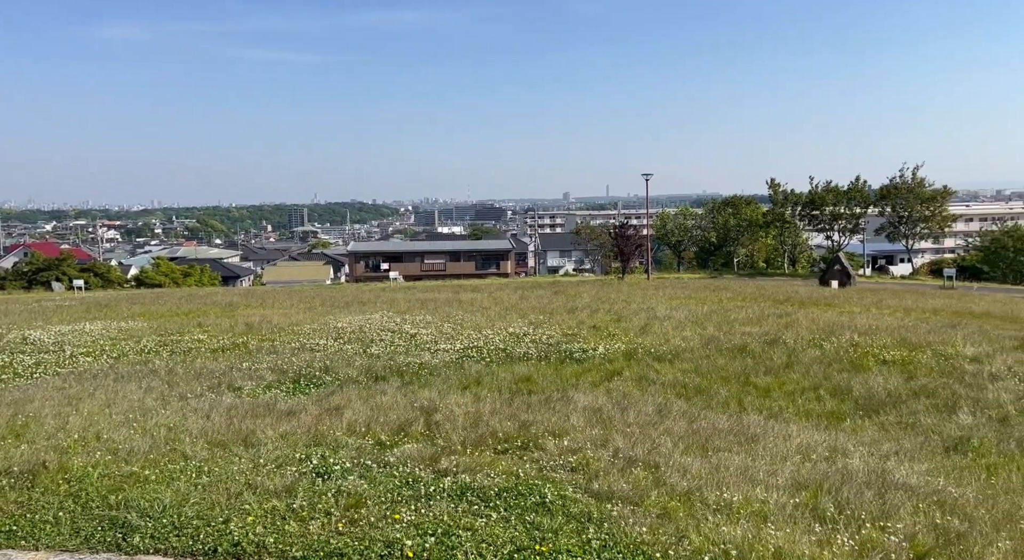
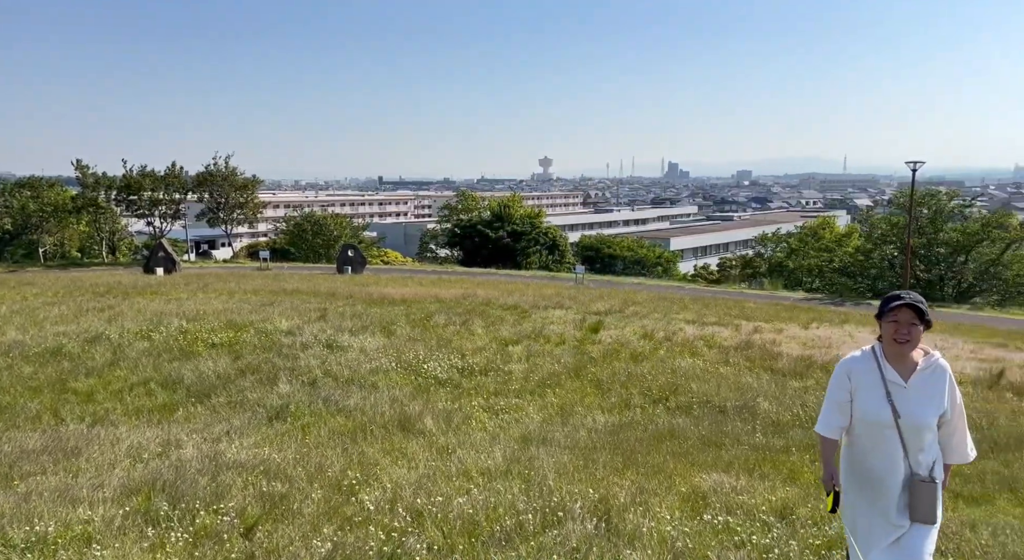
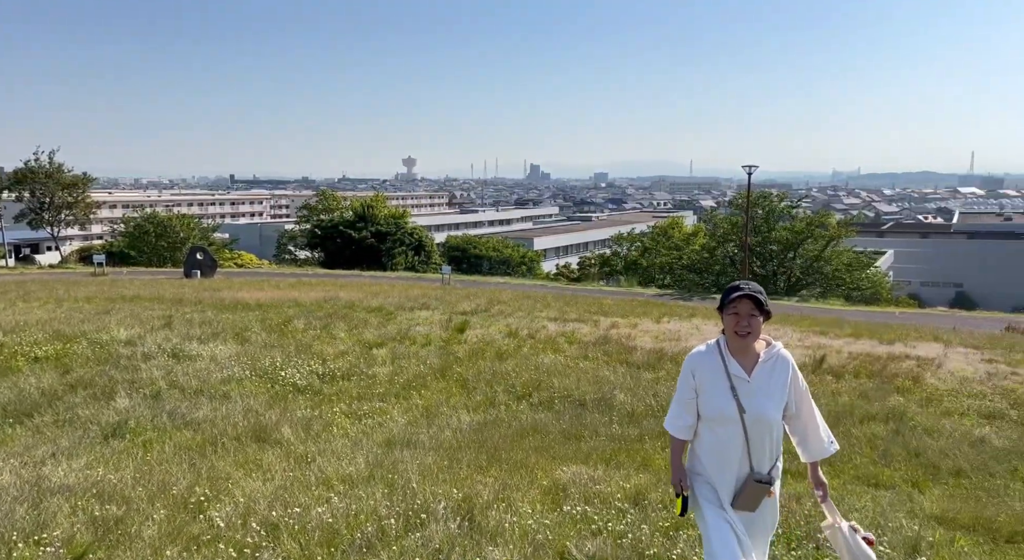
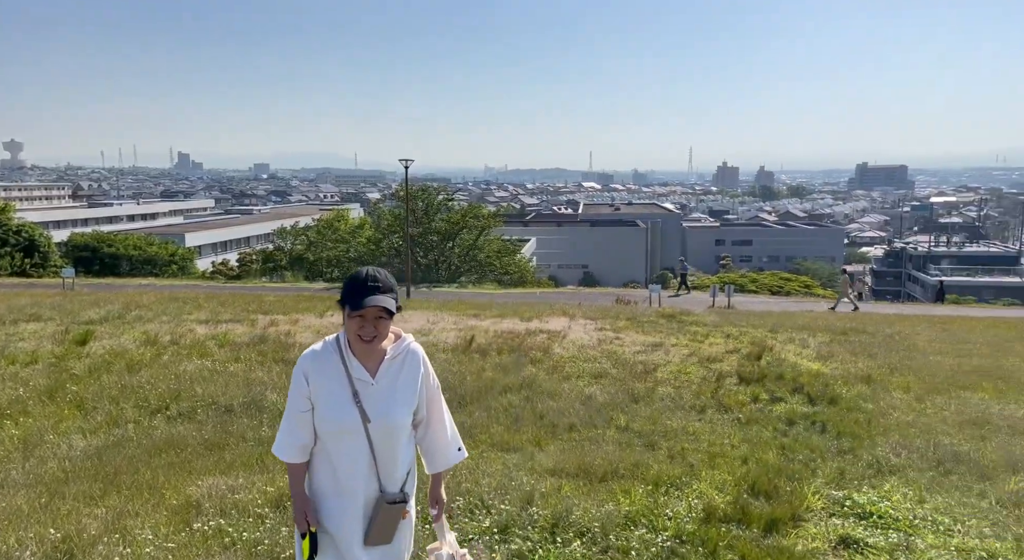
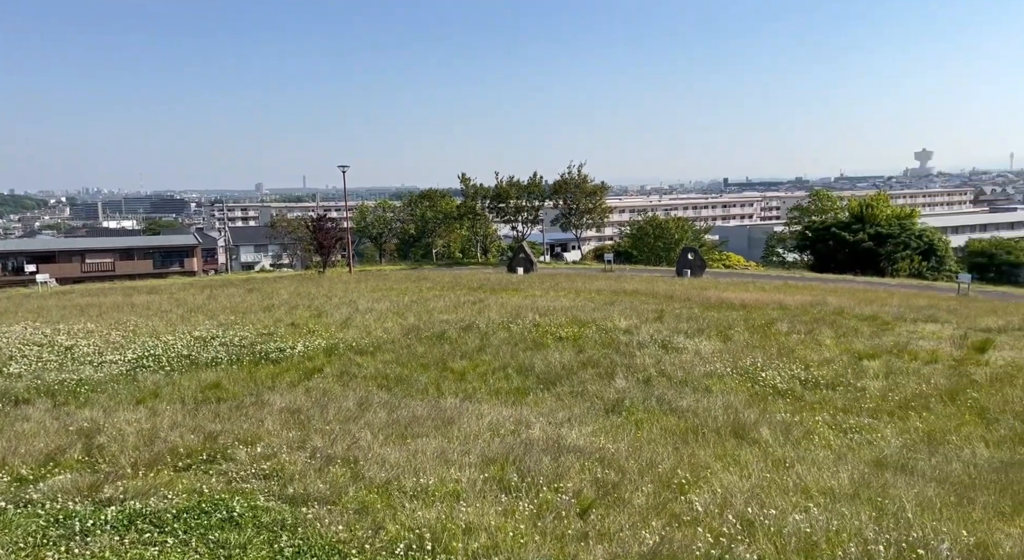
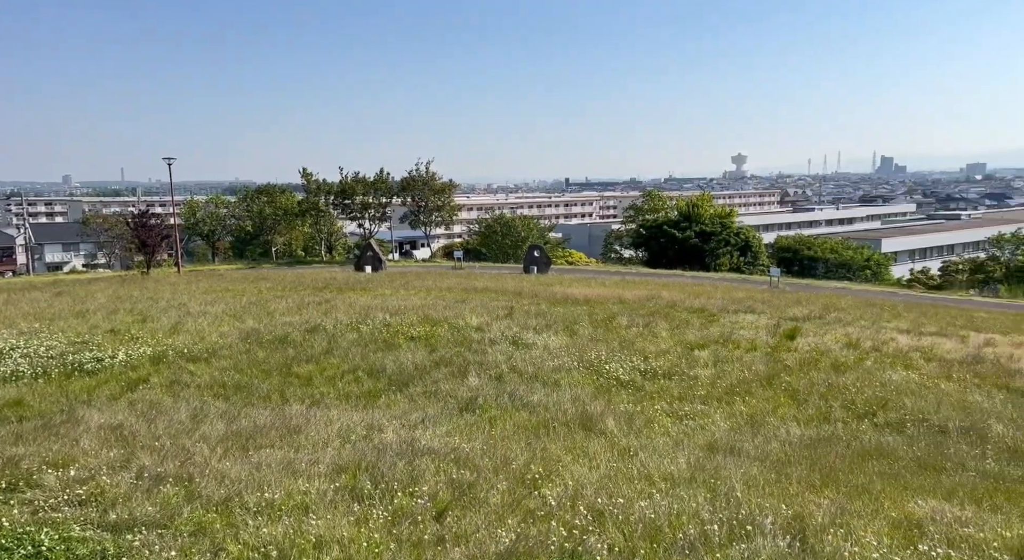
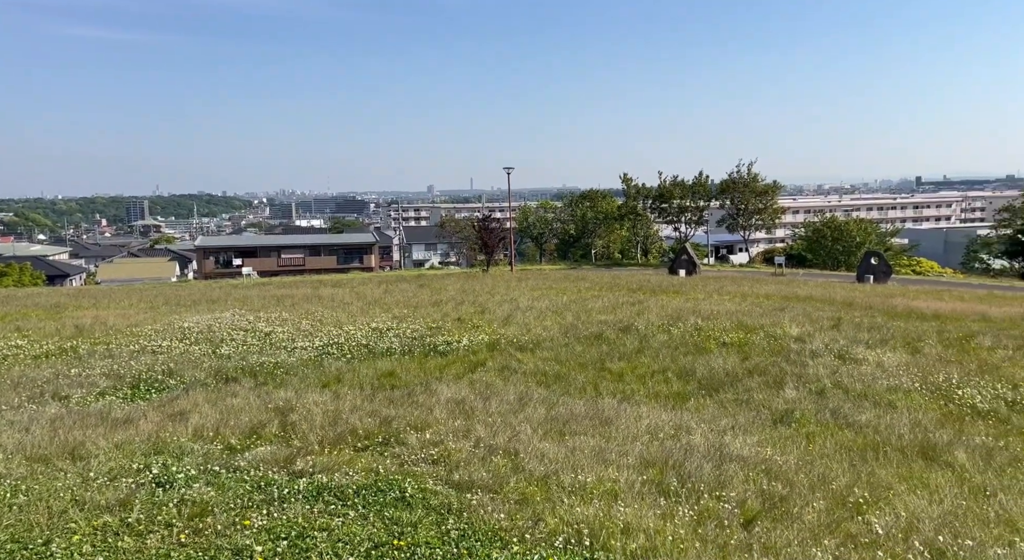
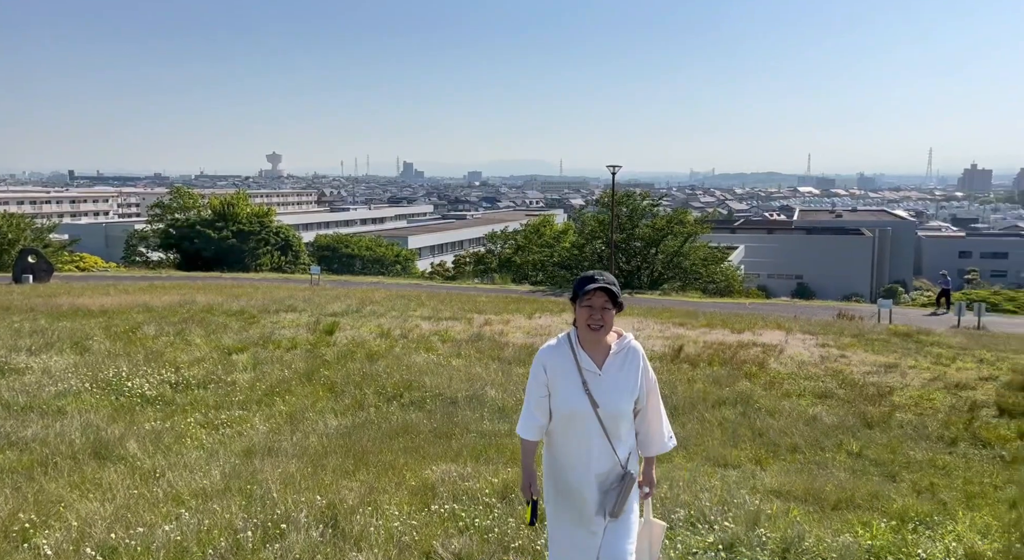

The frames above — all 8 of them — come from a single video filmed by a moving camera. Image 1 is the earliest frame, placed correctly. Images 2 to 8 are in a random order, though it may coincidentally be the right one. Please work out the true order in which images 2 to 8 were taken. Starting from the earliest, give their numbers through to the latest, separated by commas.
7, 5, 6, 2, 3, 8, 4
